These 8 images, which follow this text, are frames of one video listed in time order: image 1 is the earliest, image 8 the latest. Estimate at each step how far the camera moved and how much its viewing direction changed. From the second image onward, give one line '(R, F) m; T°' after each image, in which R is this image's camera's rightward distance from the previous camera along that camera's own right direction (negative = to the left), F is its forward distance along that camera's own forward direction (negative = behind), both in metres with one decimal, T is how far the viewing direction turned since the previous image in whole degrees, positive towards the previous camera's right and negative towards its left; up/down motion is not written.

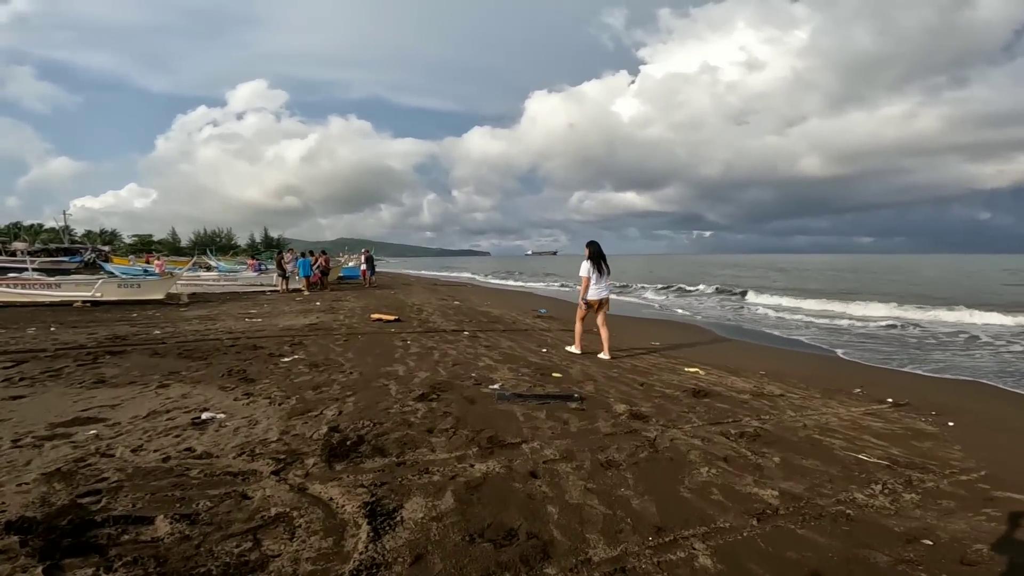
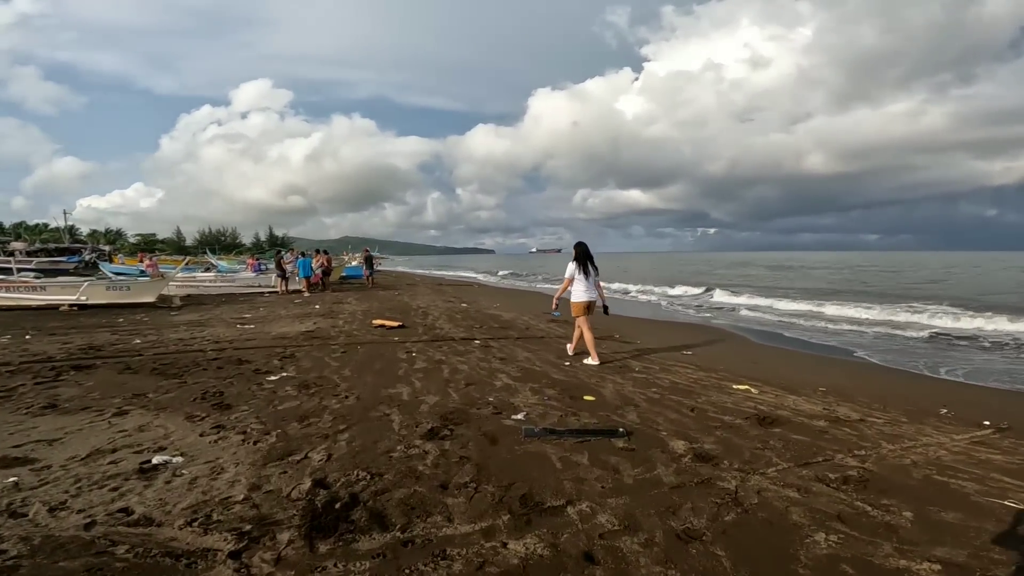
(-0.2, +1.1) m; 0°
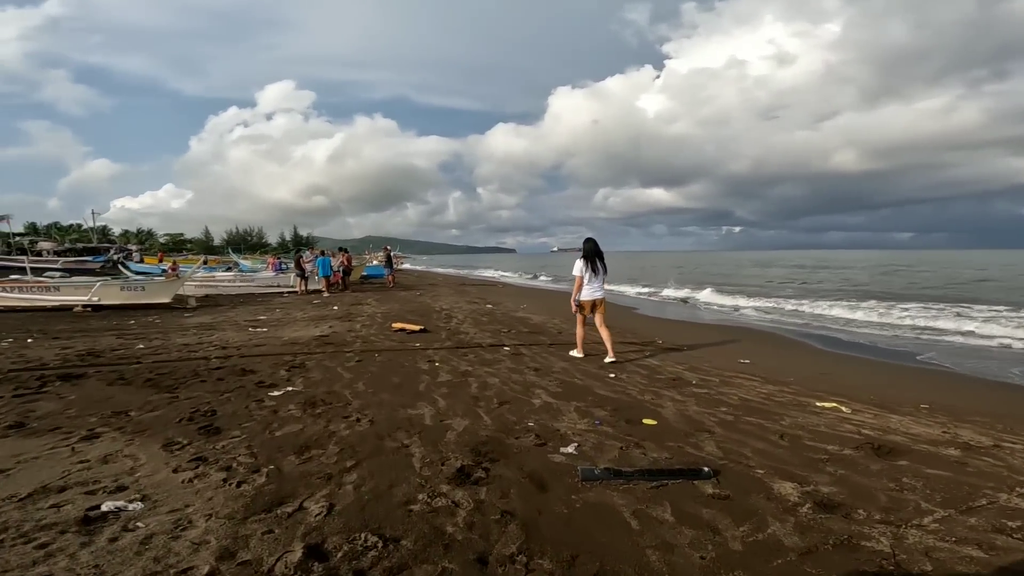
(-0.2, +1.0) m; -2°
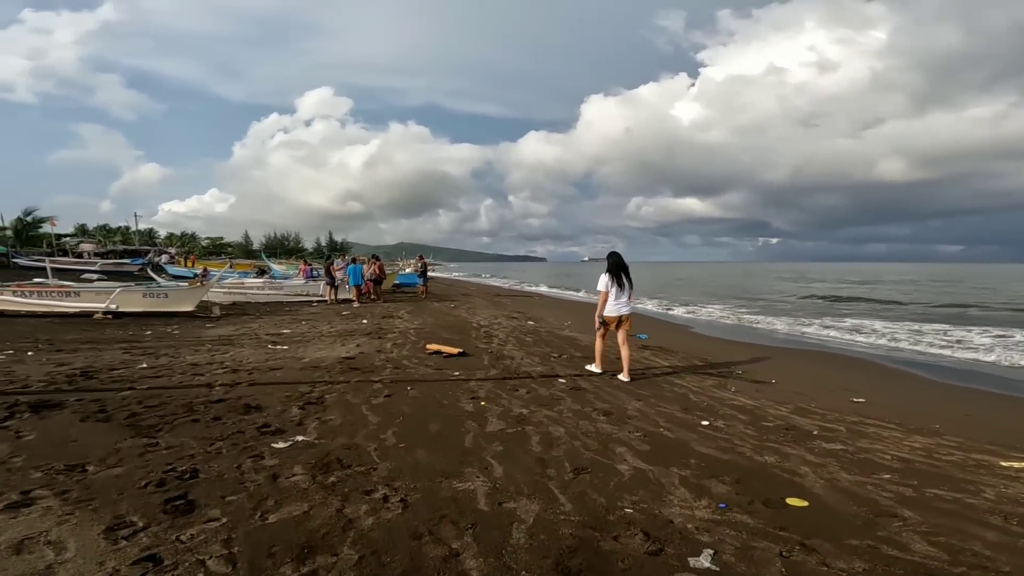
(-0.4, +1.4) m; -3°
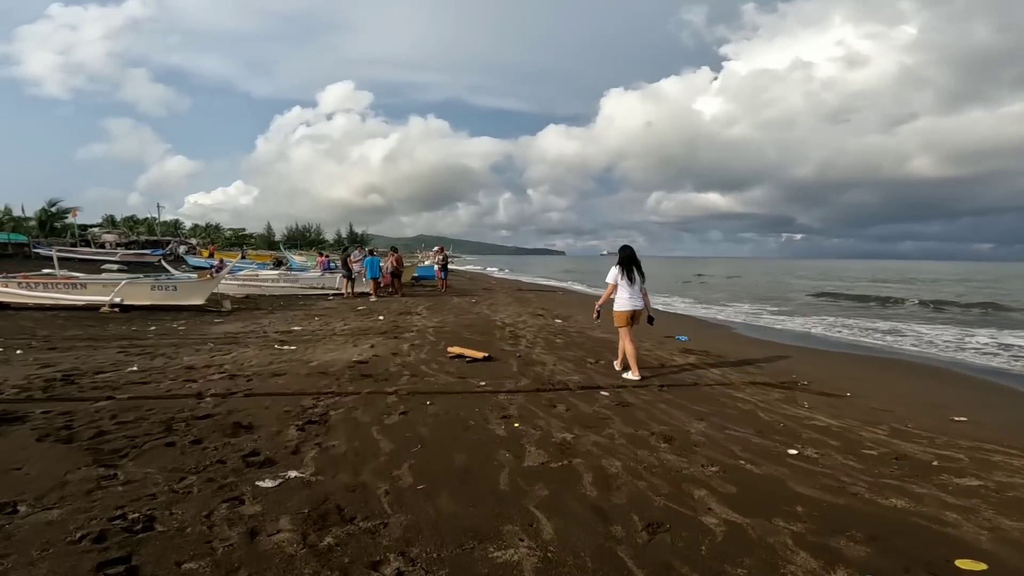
(-0.2, +1.0) m; -2°
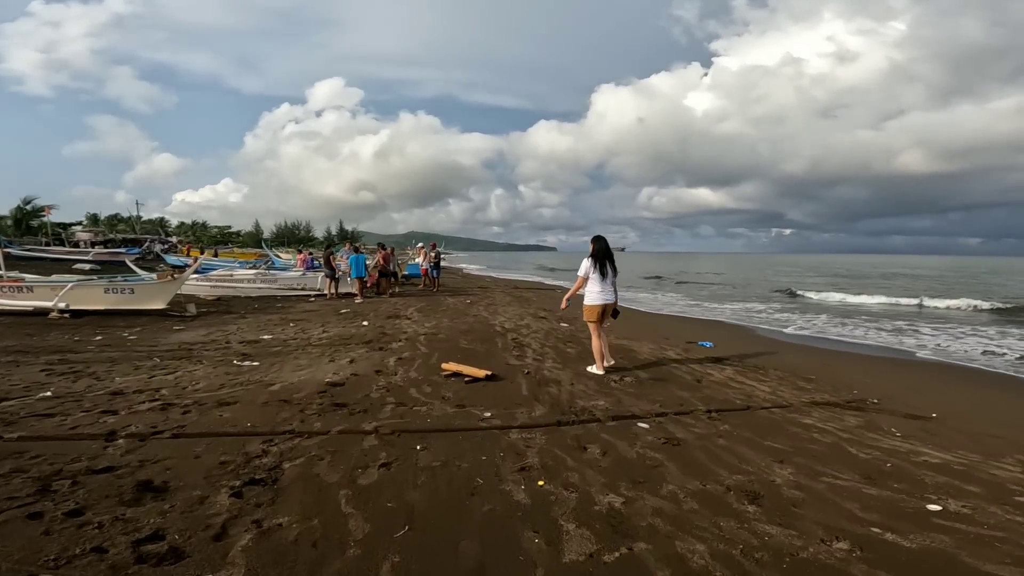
(-0.2, +1.4) m; +1°
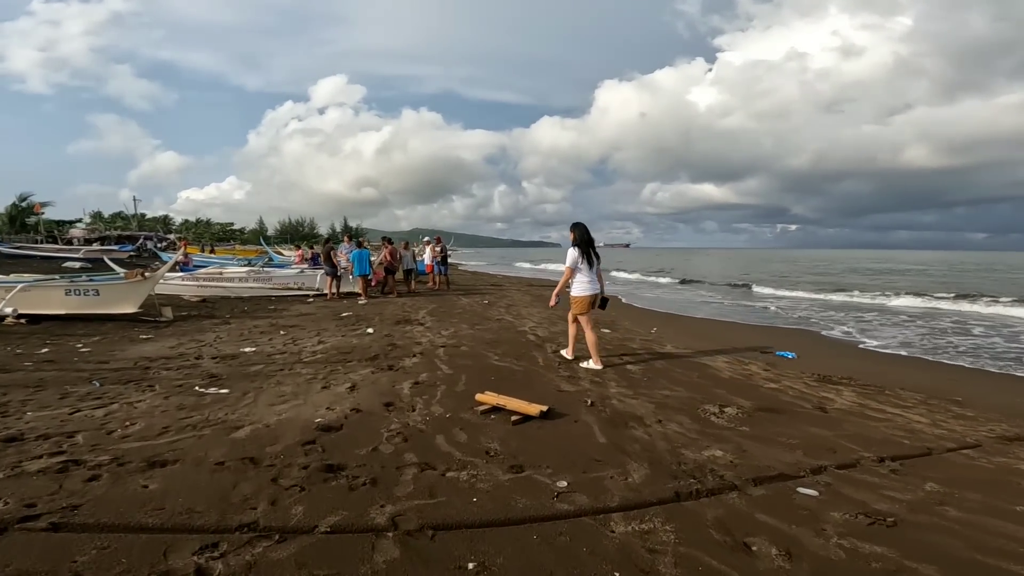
(-0.5, +1.8) m; 0°
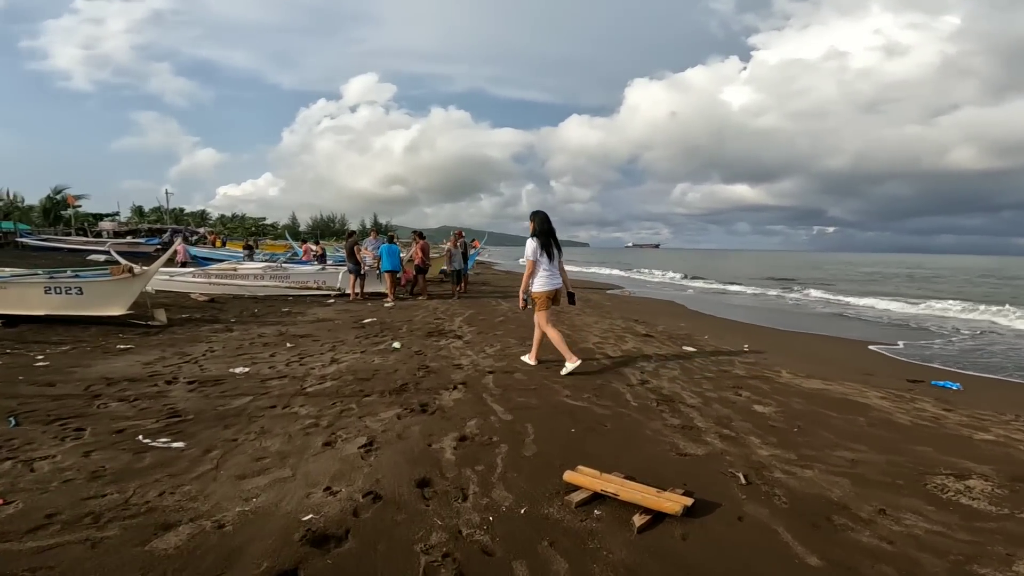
(-0.5, +1.9) m; -3°
